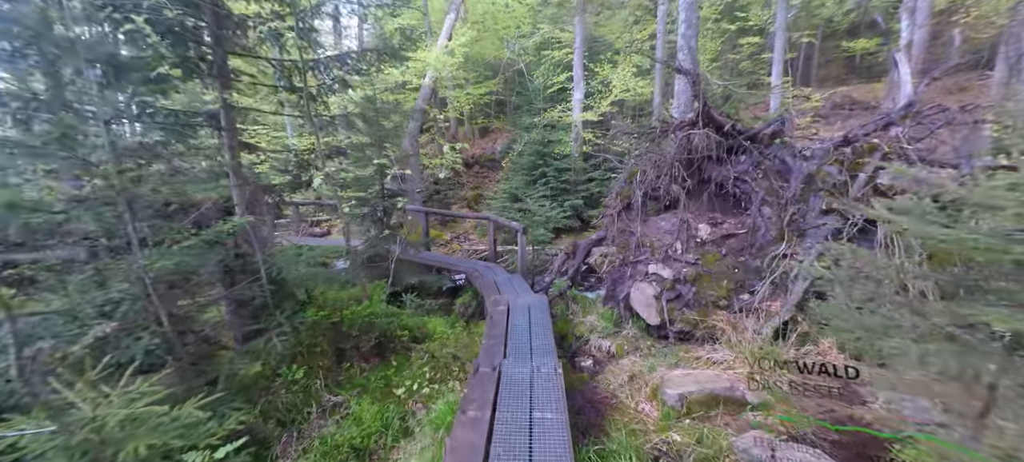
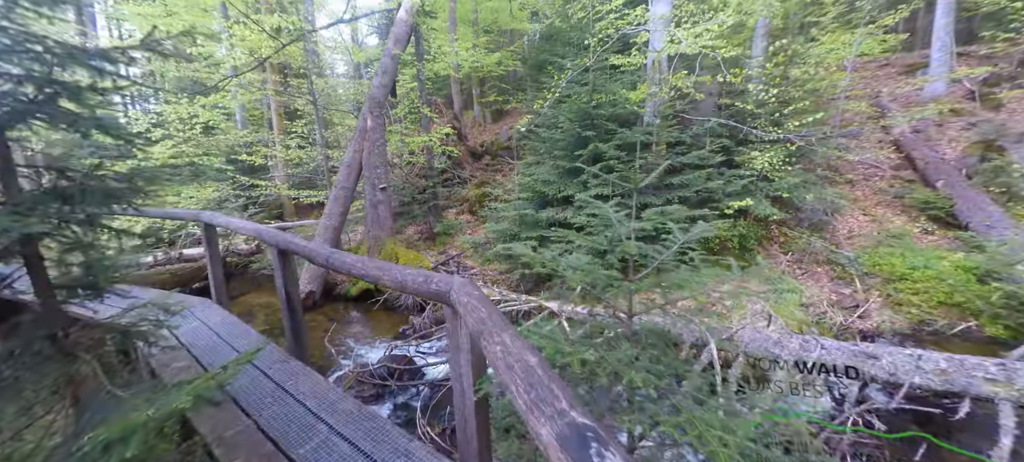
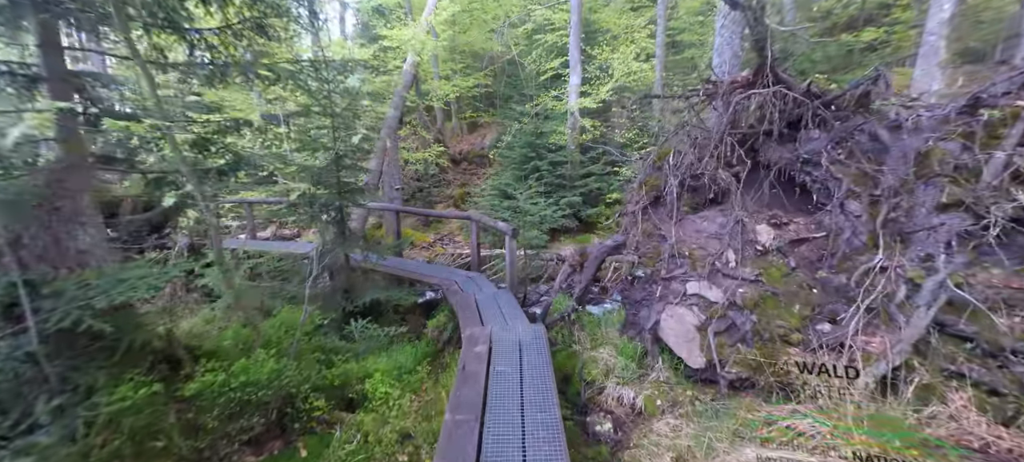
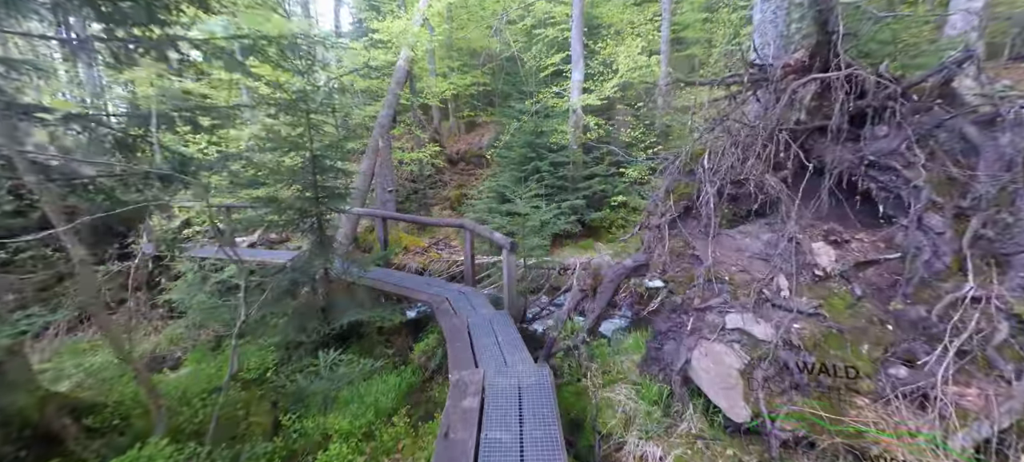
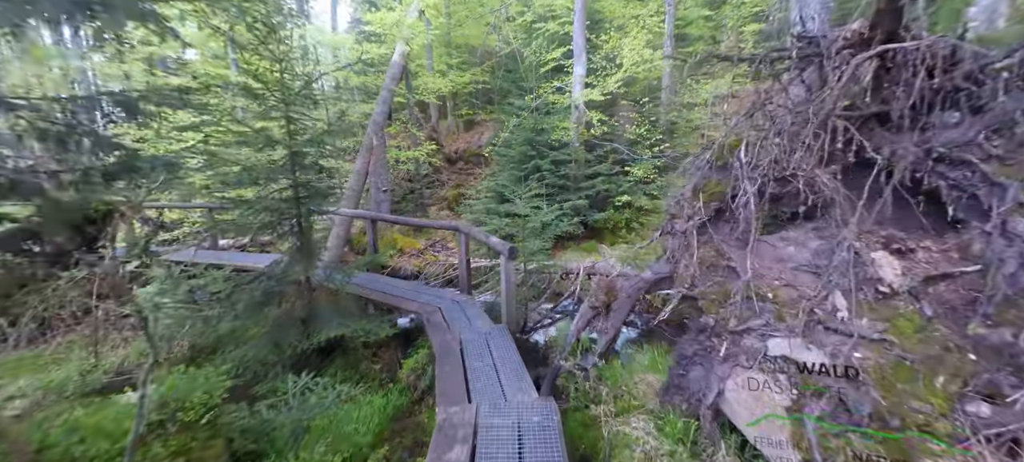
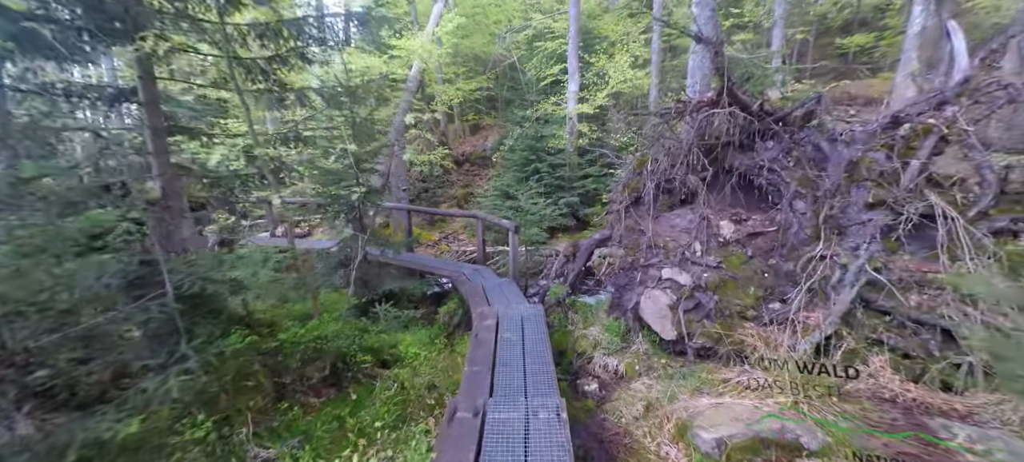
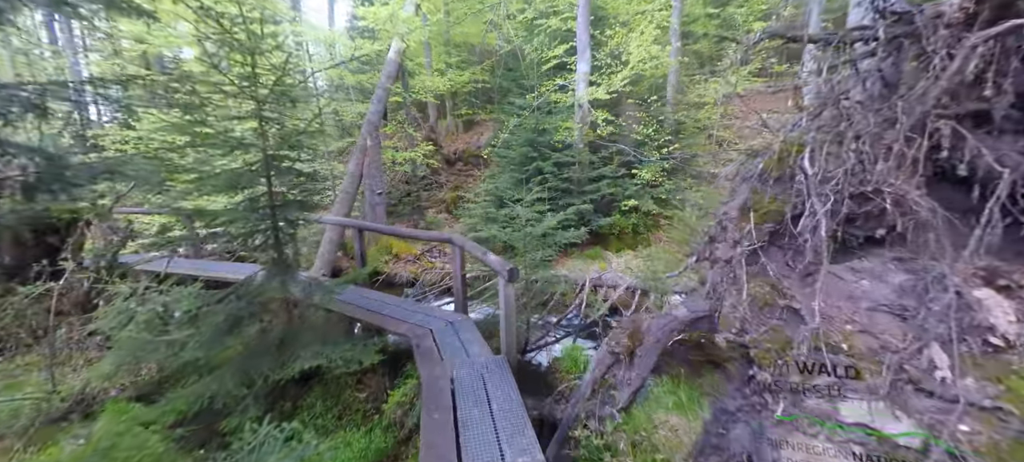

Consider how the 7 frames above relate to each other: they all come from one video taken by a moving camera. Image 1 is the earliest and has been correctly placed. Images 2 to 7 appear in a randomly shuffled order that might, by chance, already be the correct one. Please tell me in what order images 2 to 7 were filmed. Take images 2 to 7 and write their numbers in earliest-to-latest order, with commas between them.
6, 3, 4, 5, 7, 2
